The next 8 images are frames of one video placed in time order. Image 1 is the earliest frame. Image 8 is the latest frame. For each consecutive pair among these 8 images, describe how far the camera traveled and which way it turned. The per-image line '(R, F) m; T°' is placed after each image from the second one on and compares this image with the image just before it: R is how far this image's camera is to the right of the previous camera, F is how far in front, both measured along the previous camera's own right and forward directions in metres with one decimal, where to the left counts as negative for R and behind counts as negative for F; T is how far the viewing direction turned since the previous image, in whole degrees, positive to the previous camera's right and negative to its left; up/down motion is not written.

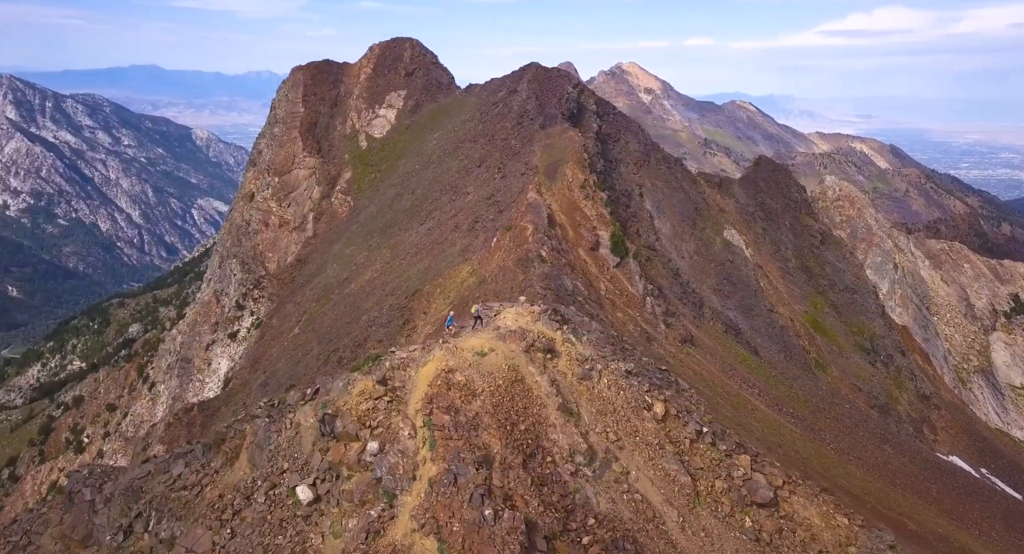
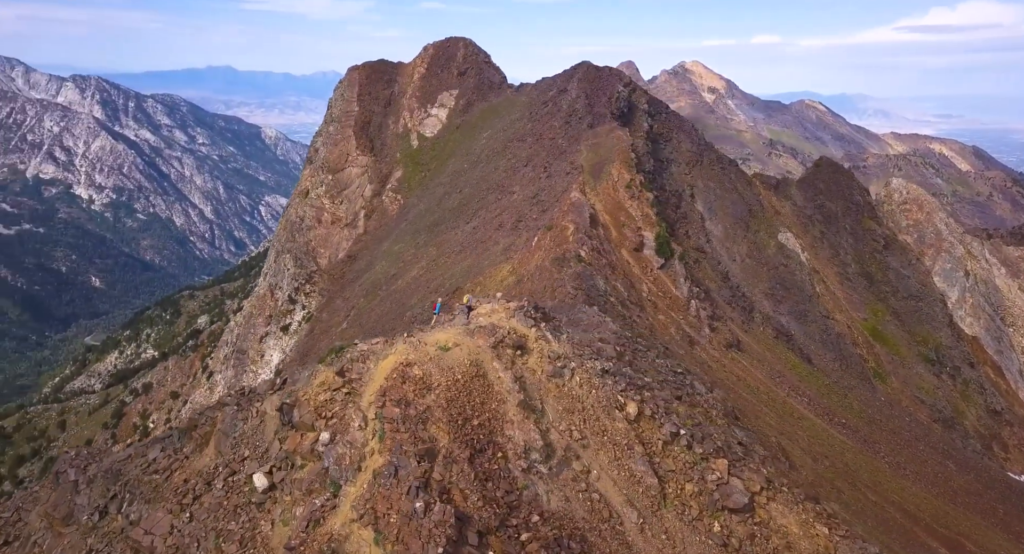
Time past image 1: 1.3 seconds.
(+0.9, 0.0) m; -3°
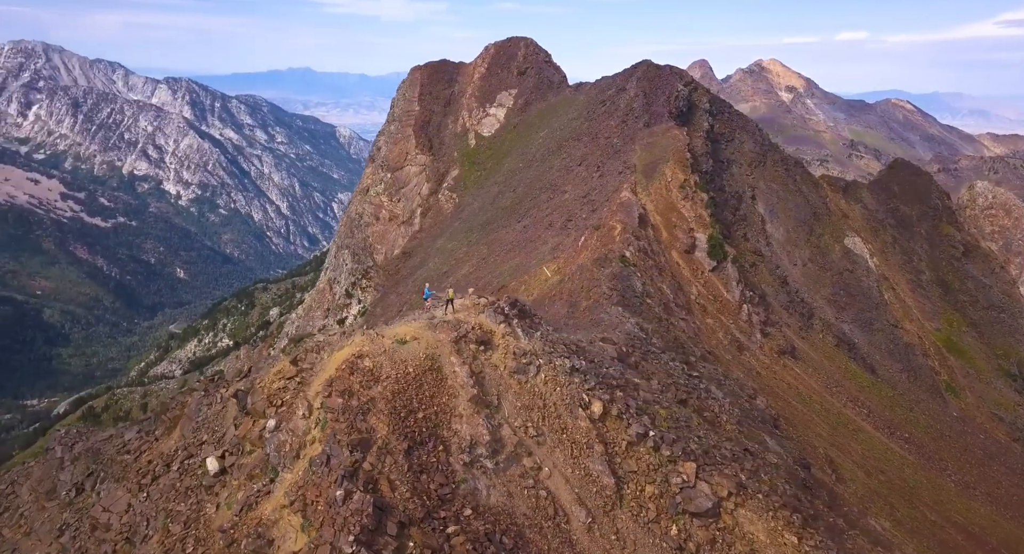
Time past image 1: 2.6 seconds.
(+1.0, 0.0) m; -4°
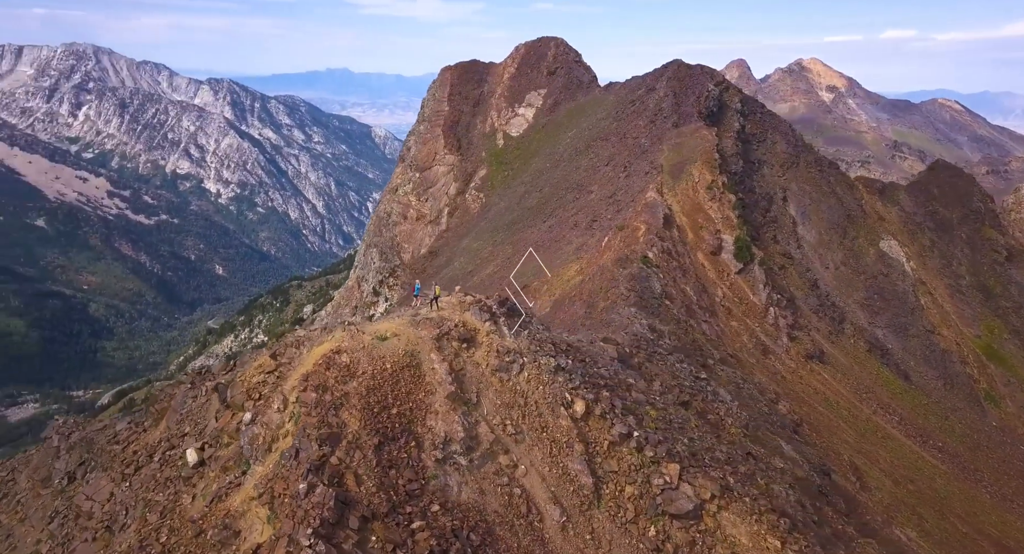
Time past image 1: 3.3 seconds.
(+0.5, 0.0) m; -2°
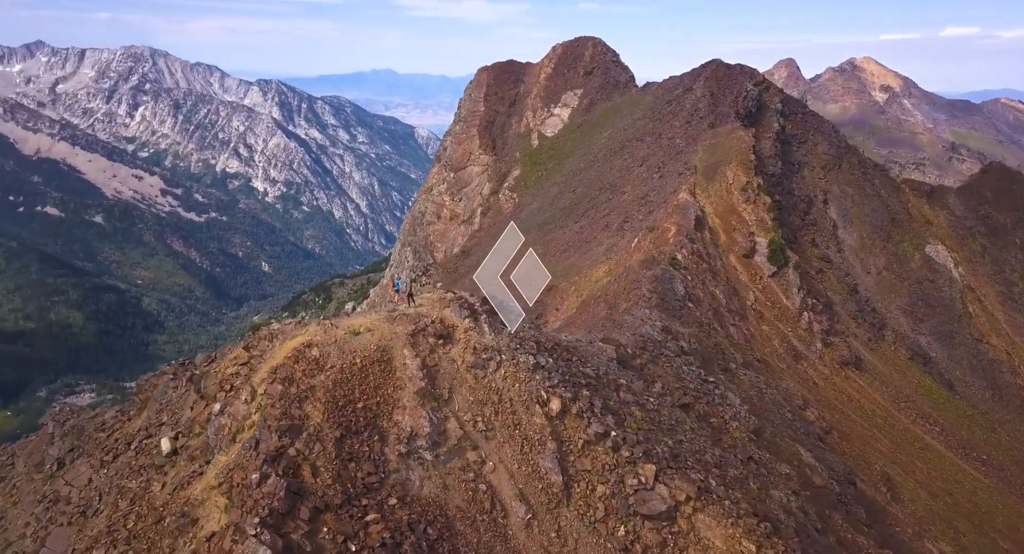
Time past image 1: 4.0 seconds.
(+0.6, 0.0) m; -2°
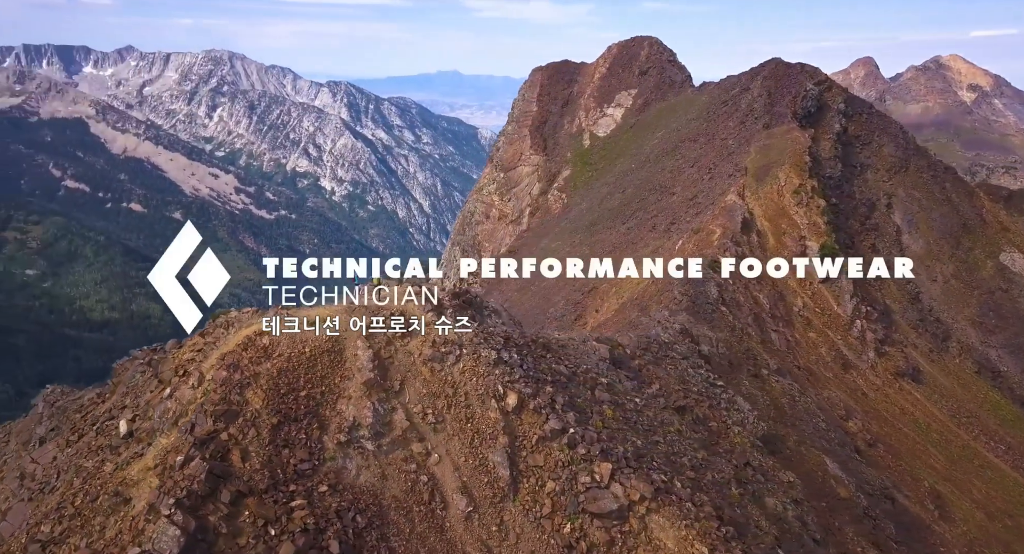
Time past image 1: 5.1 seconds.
(+1.0, 0.0) m; -3°
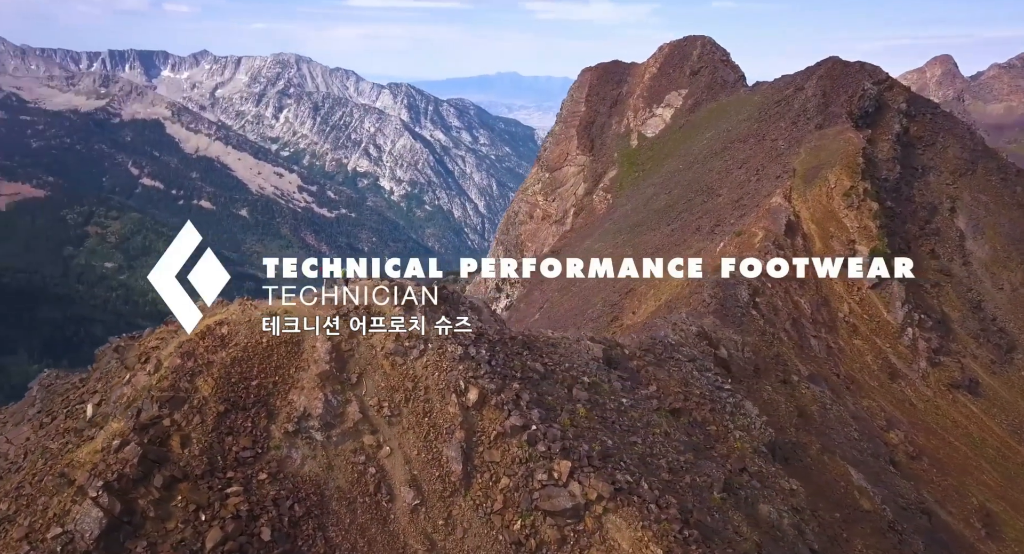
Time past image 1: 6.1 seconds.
(+0.9, +0.1) m; -3°
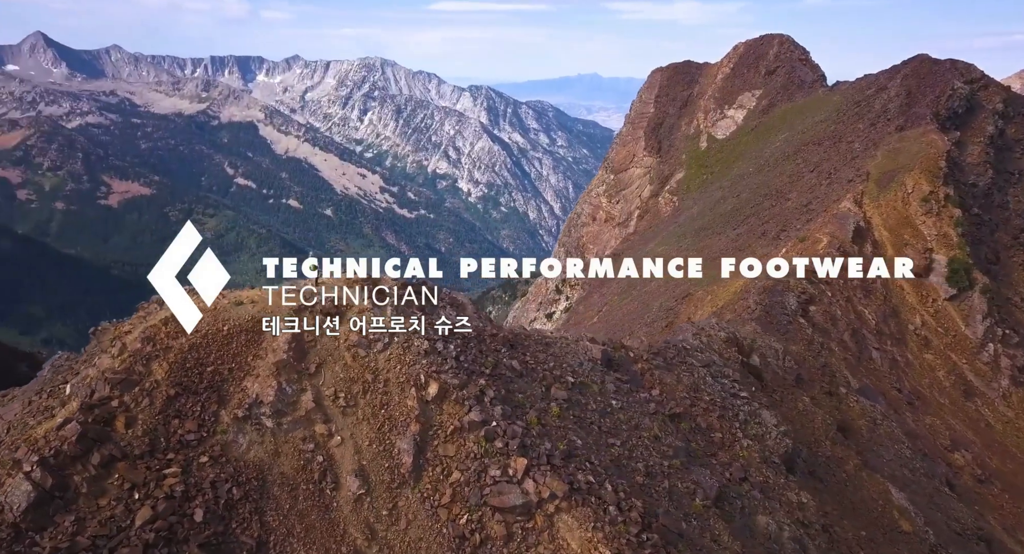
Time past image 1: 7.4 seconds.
(+1.1, +0.1) m; -4°
